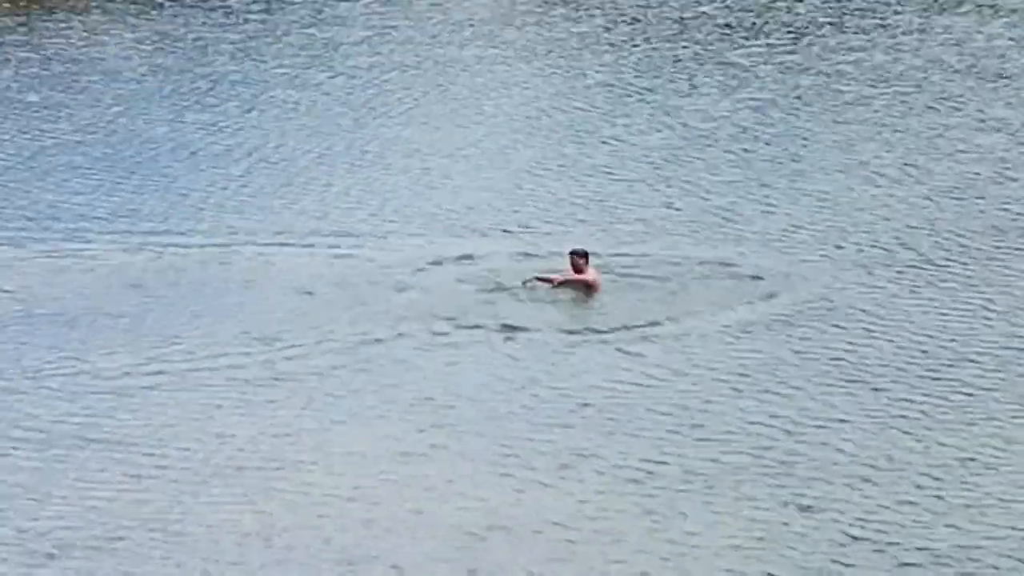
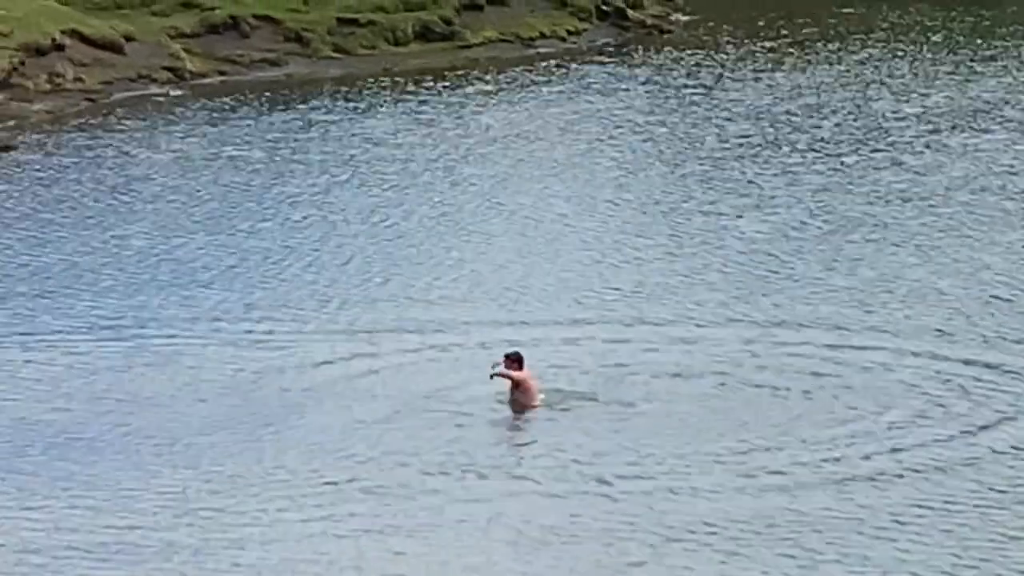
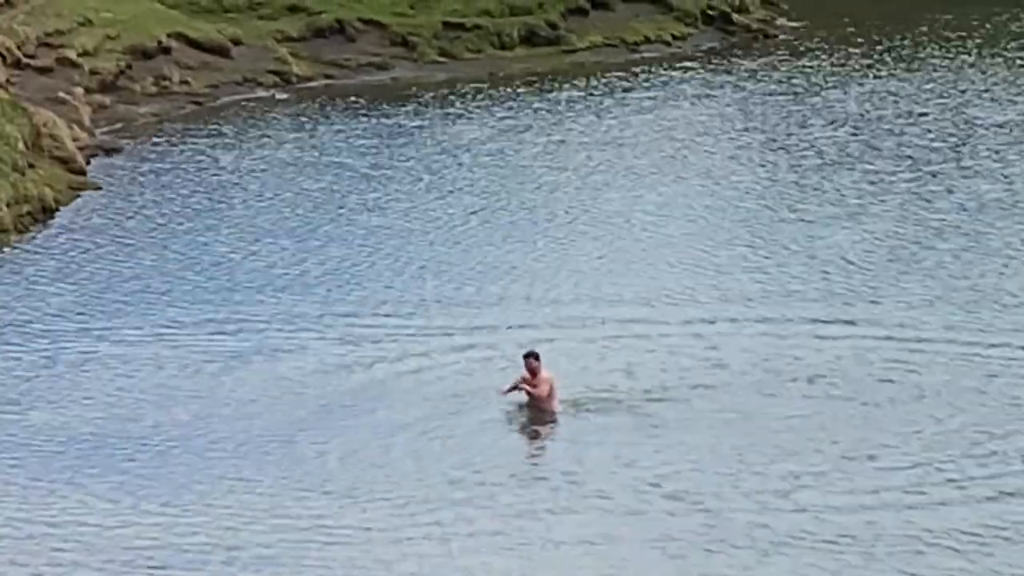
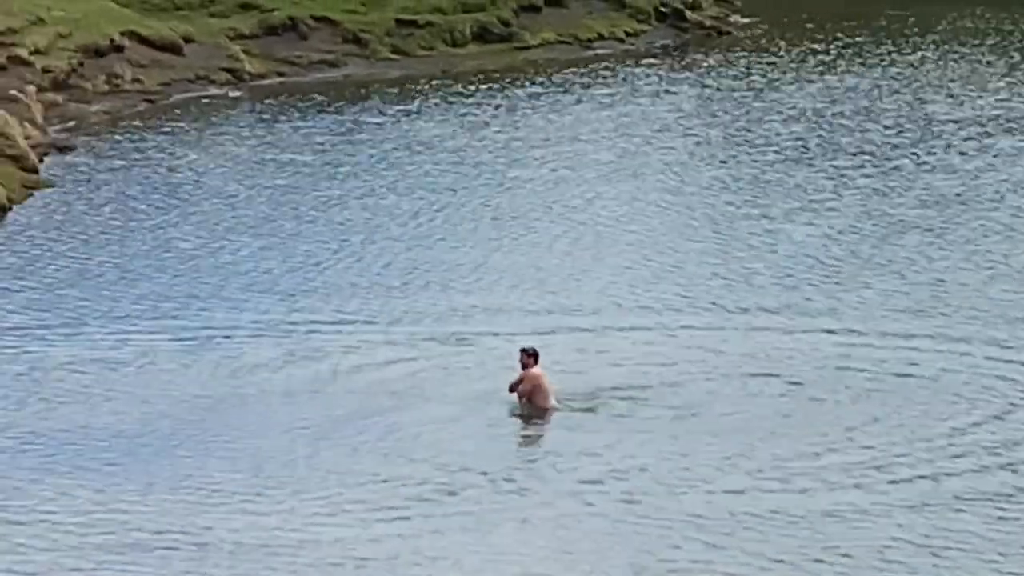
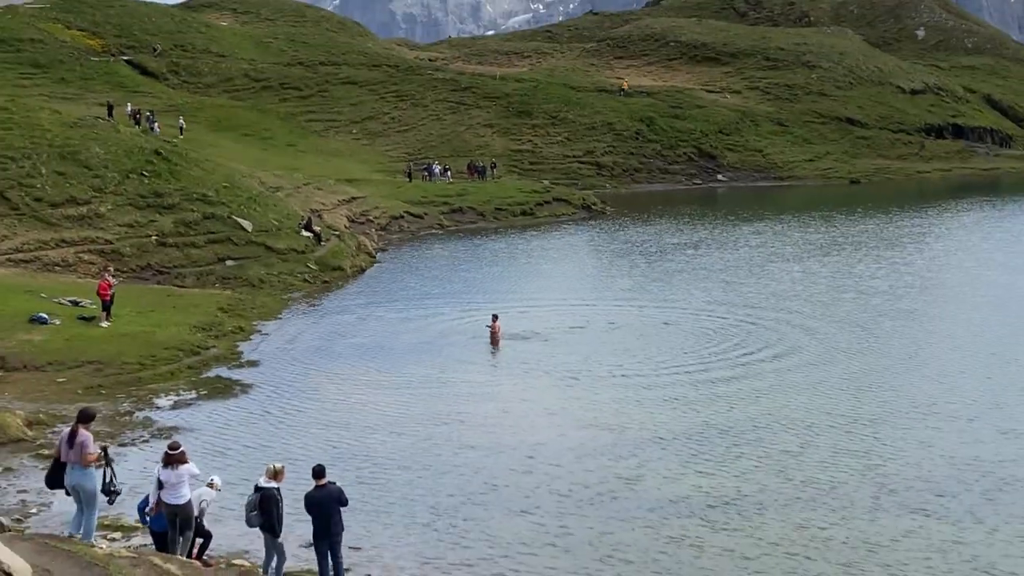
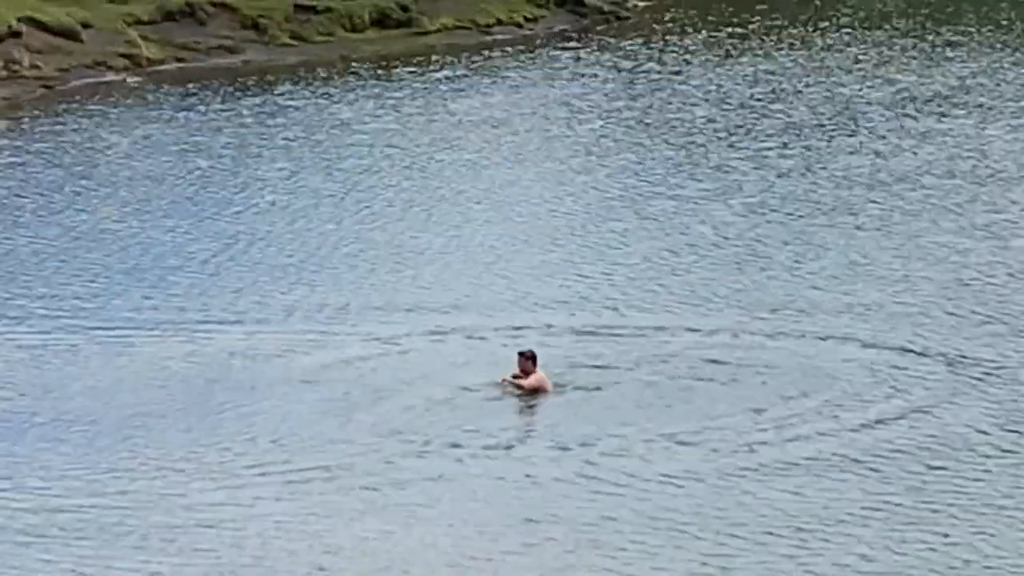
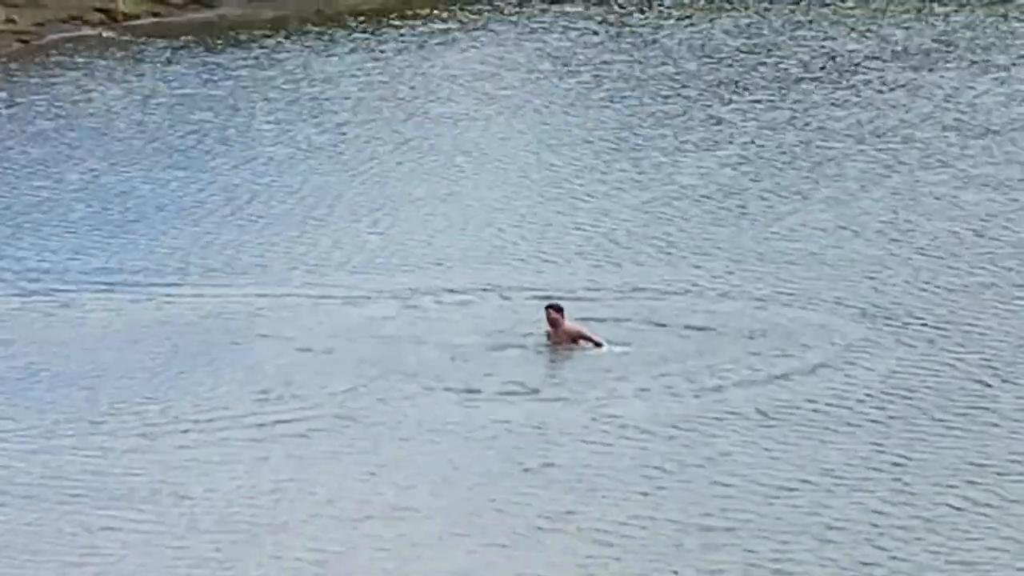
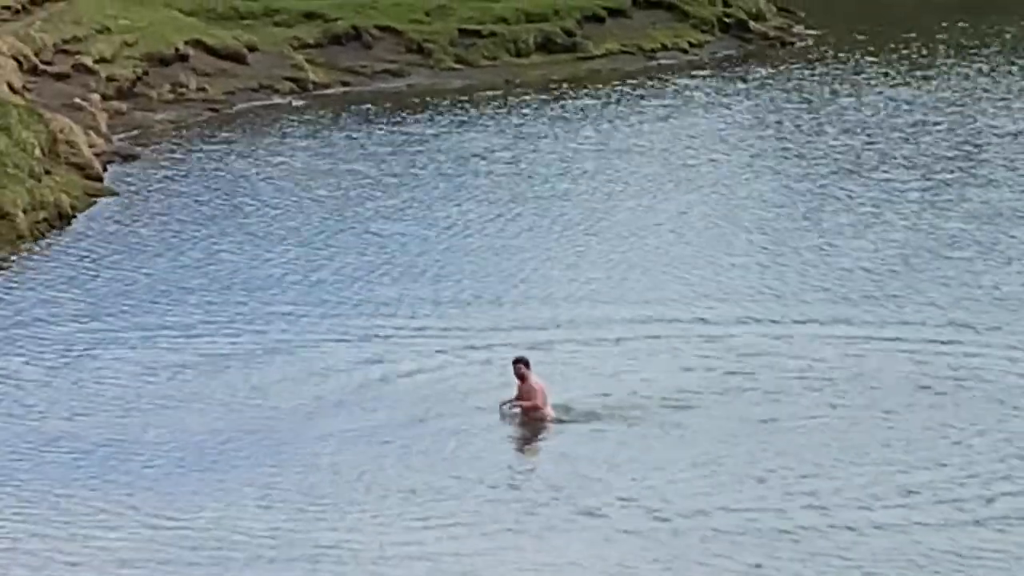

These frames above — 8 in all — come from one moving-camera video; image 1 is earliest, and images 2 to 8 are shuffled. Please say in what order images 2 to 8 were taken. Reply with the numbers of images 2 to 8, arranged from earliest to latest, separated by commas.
7, 6, 2, 4, 3, 8, 5
